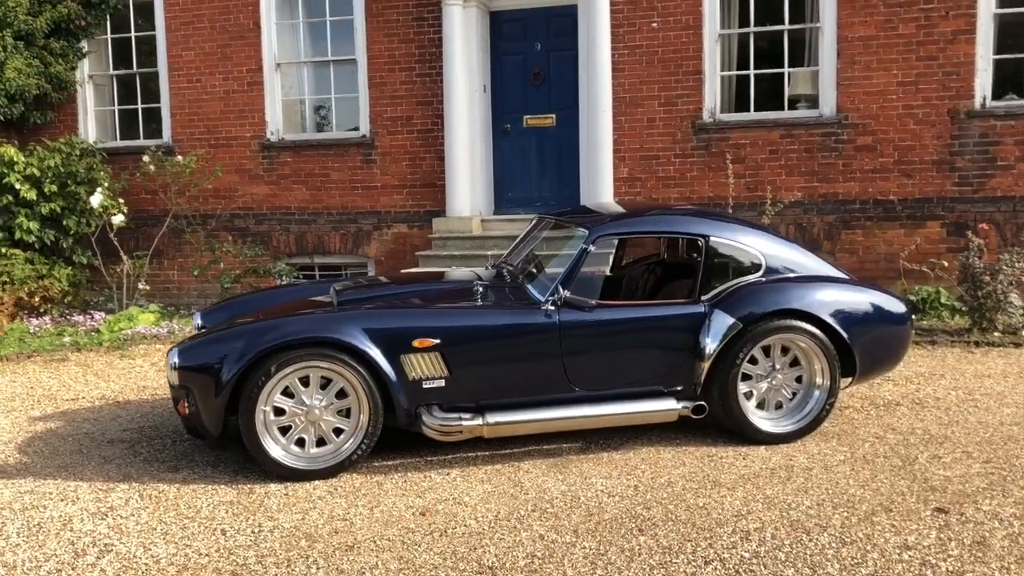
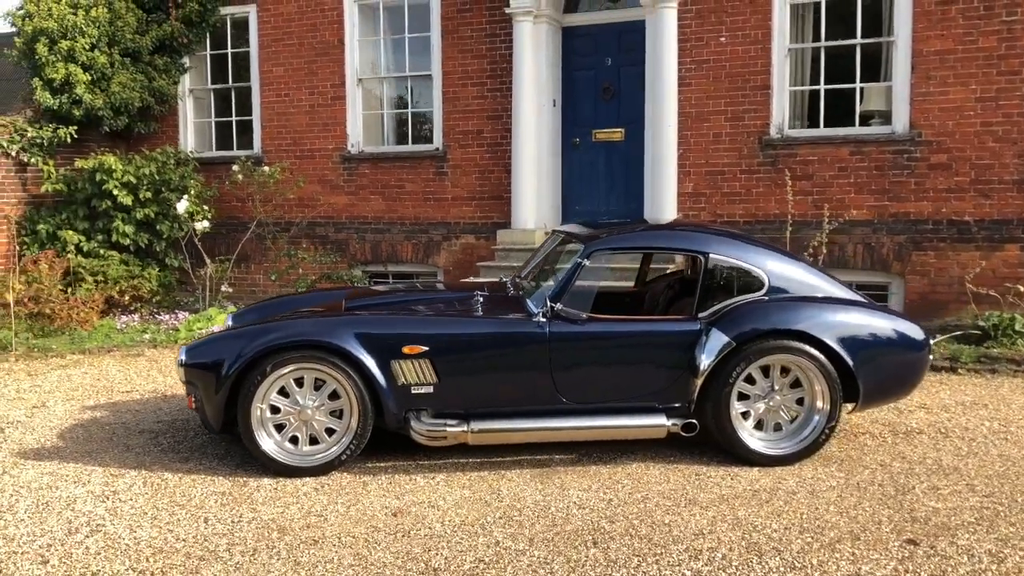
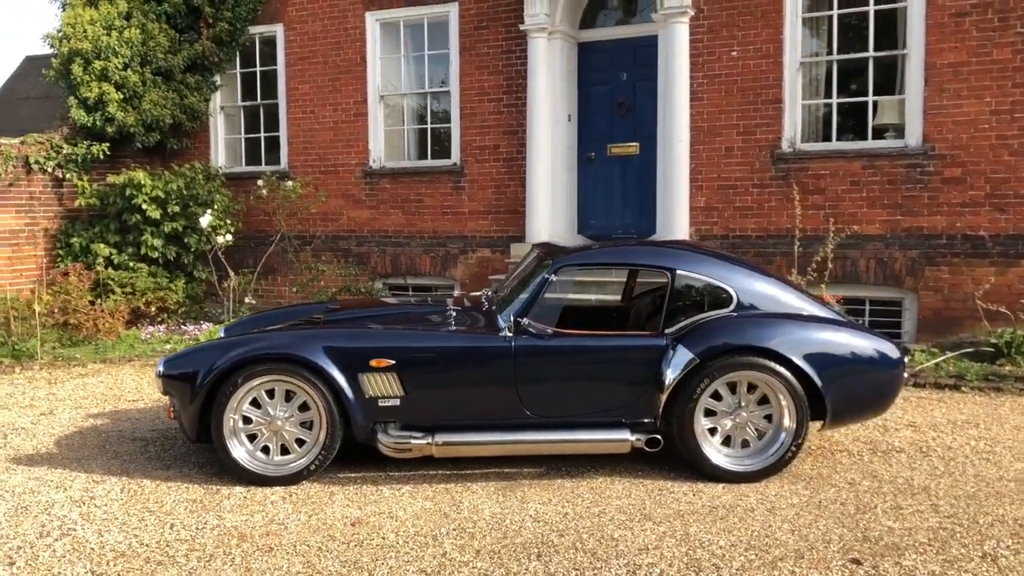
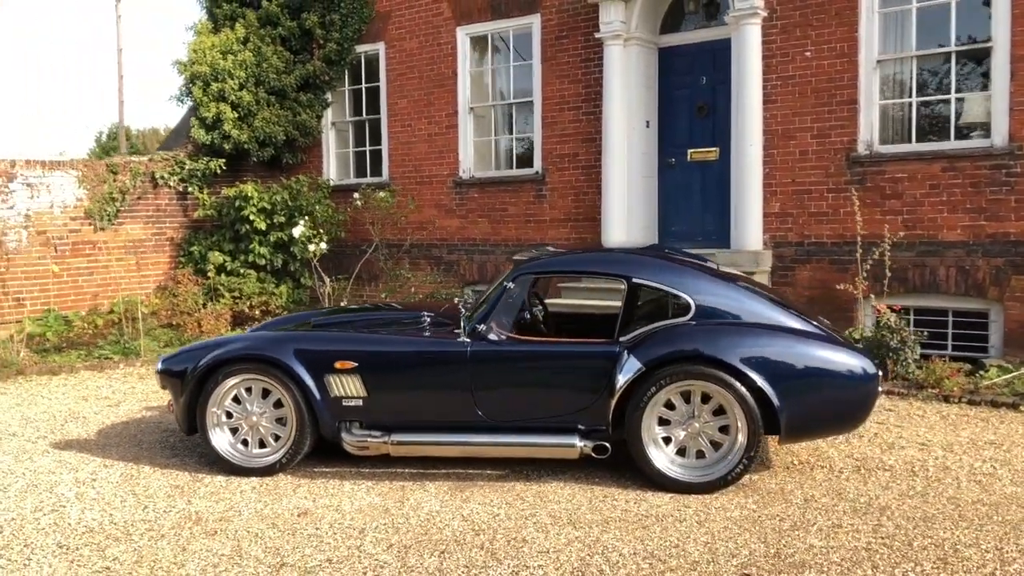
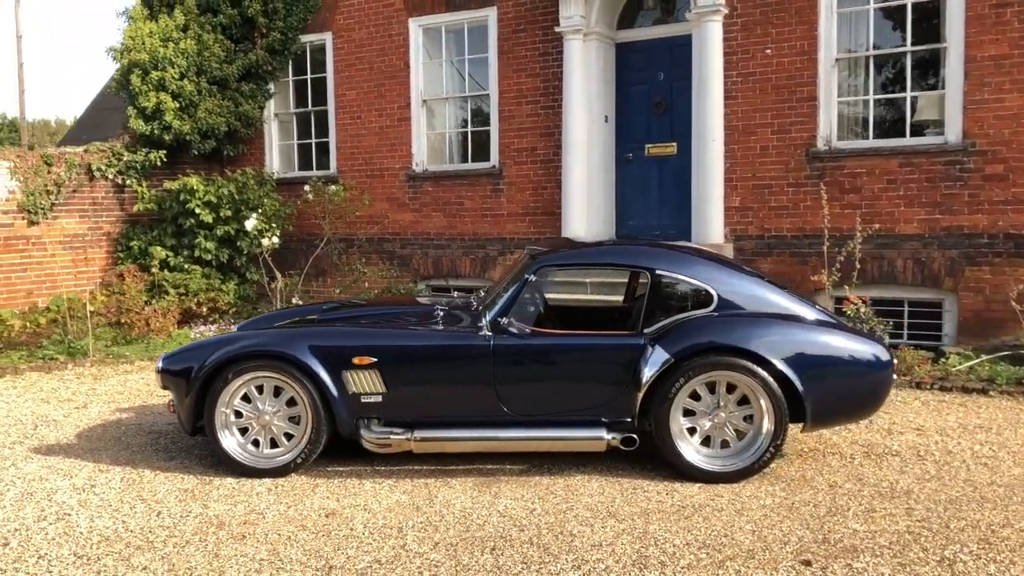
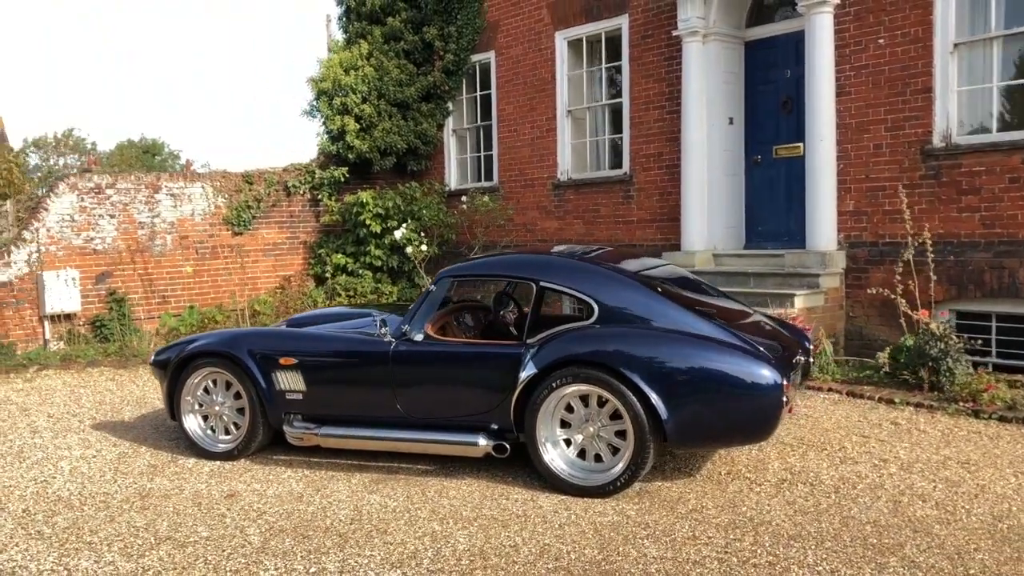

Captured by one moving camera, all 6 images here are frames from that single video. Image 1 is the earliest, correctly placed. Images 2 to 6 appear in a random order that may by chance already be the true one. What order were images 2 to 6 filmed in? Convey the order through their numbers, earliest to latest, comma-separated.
2, 3, 5, 4, 6
